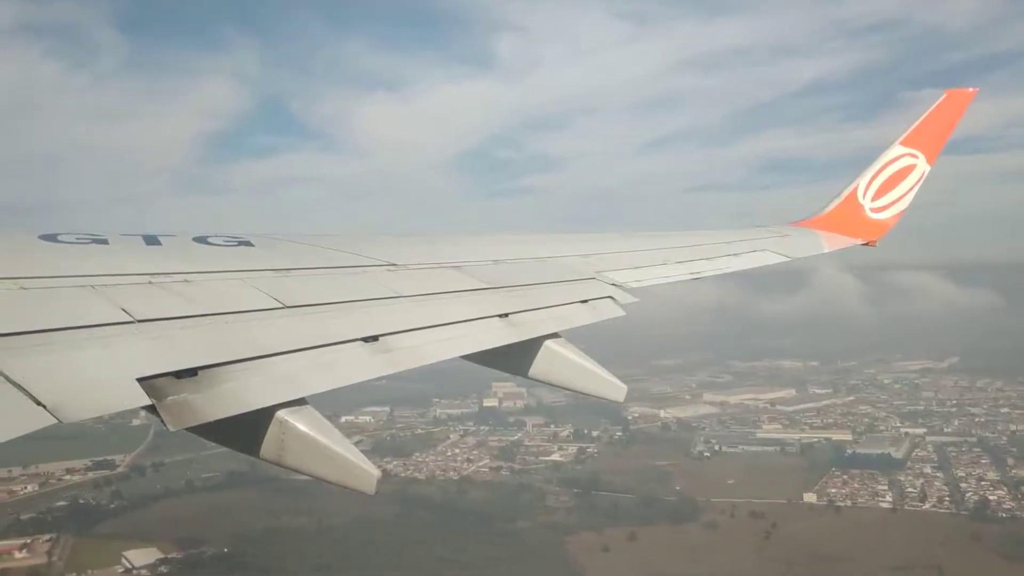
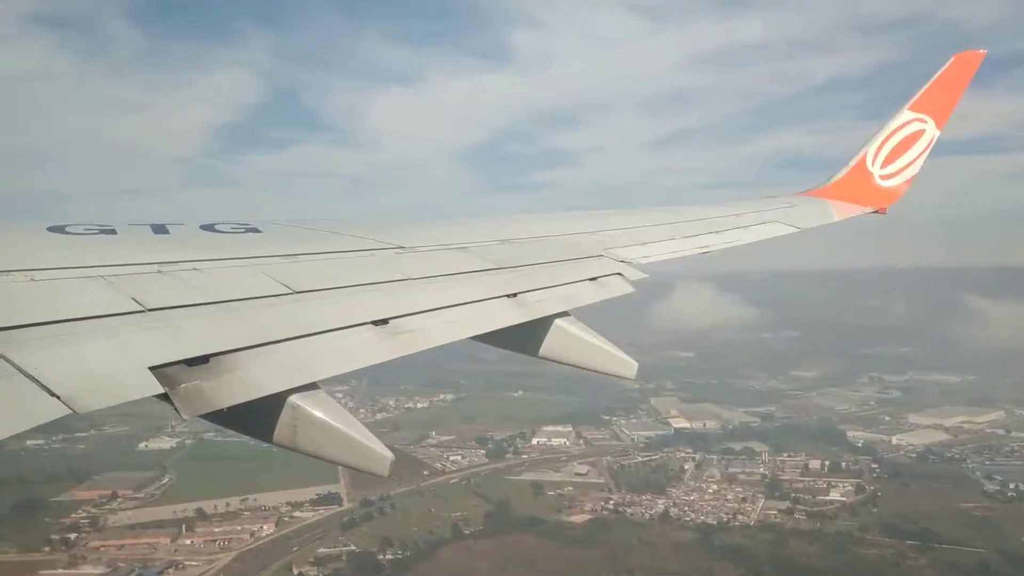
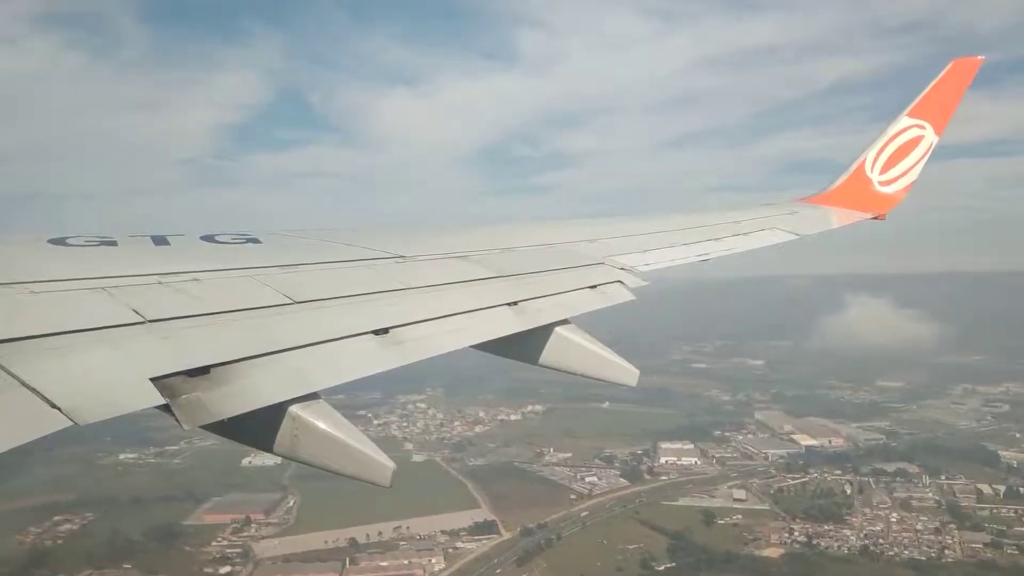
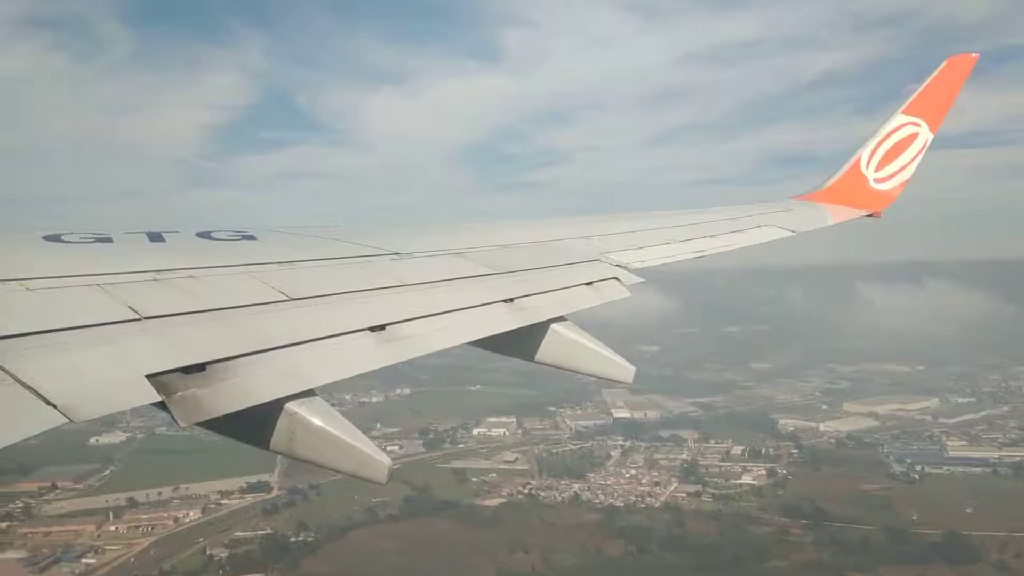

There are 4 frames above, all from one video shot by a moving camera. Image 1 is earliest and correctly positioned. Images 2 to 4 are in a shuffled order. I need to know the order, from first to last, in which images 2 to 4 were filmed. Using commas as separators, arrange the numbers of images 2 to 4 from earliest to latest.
4, 2, 3
